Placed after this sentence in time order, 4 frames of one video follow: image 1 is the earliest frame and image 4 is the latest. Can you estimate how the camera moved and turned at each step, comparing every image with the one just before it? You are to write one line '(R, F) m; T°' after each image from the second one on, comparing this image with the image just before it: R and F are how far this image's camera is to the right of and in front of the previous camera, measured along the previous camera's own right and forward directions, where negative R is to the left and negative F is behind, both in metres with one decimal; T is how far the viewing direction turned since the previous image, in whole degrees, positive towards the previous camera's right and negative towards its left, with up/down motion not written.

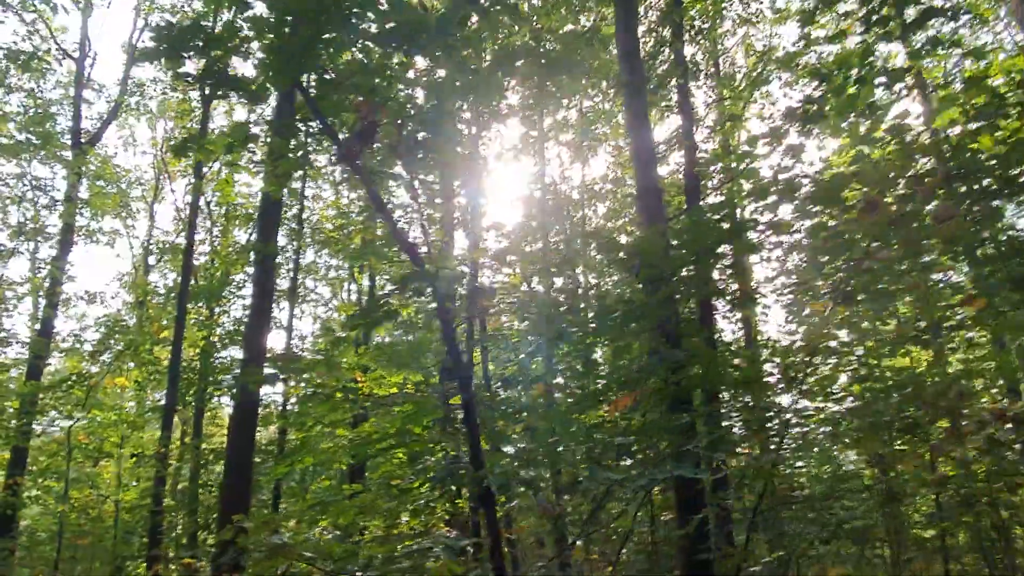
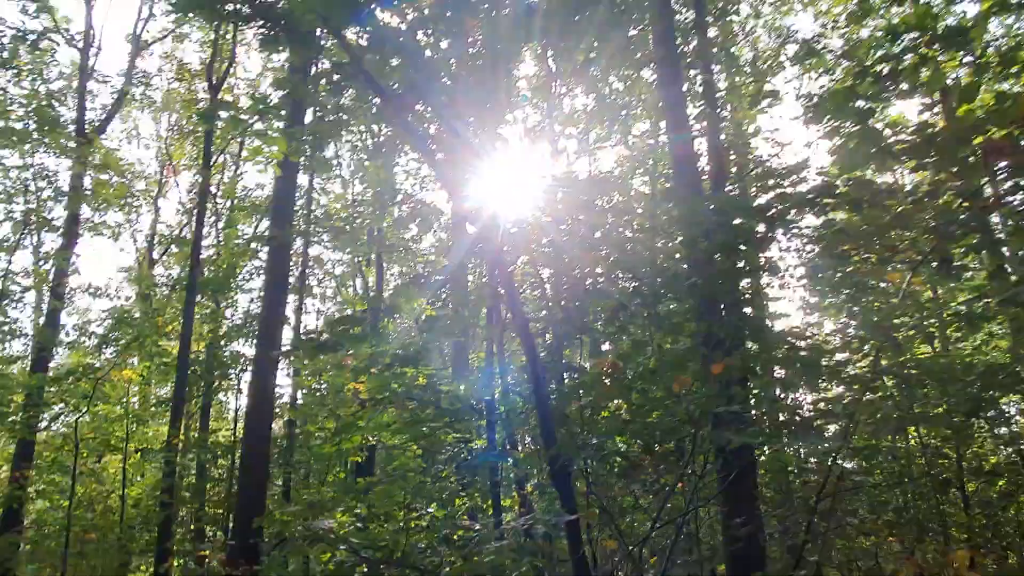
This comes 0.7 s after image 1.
(-0.2, +0.2) m; 0°
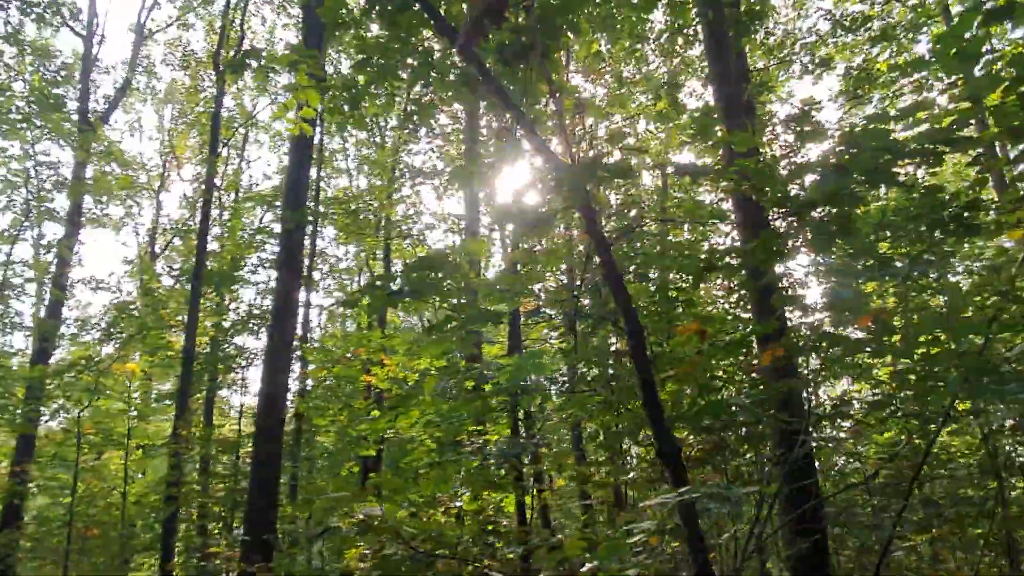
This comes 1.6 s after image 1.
(-0.2, +0.3) m; 0°
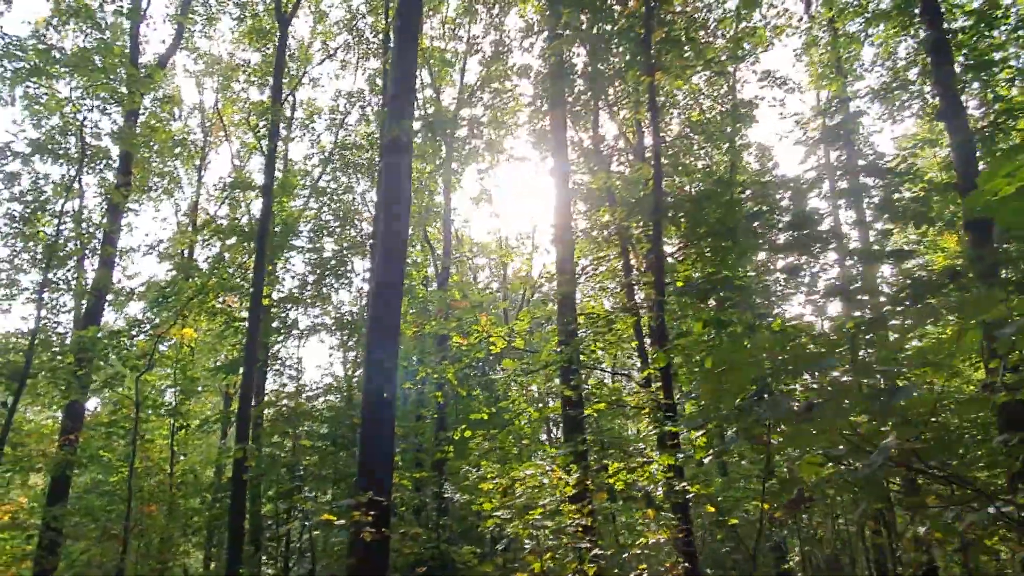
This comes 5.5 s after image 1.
(-1.1, +1.0) m; -1°
